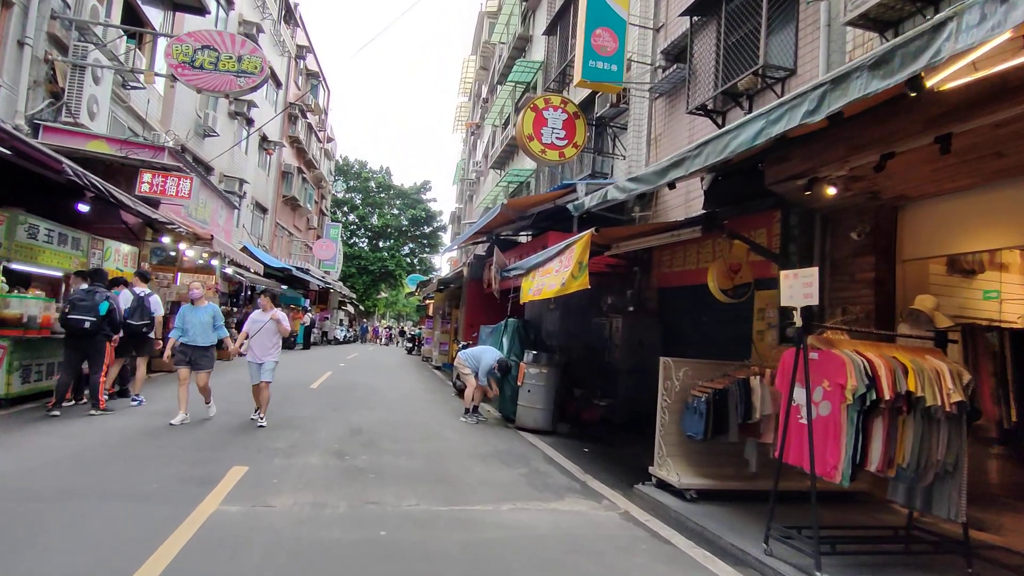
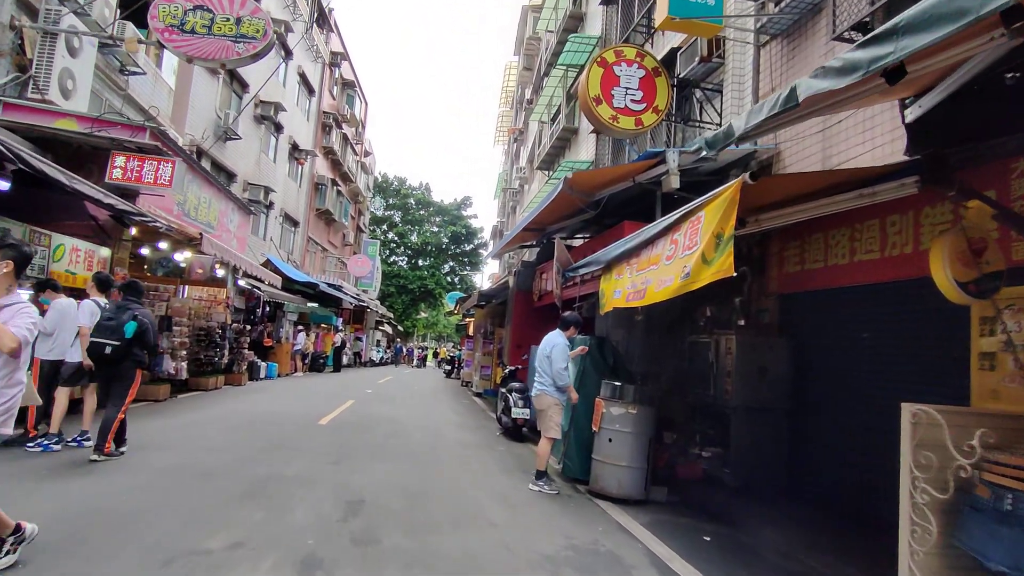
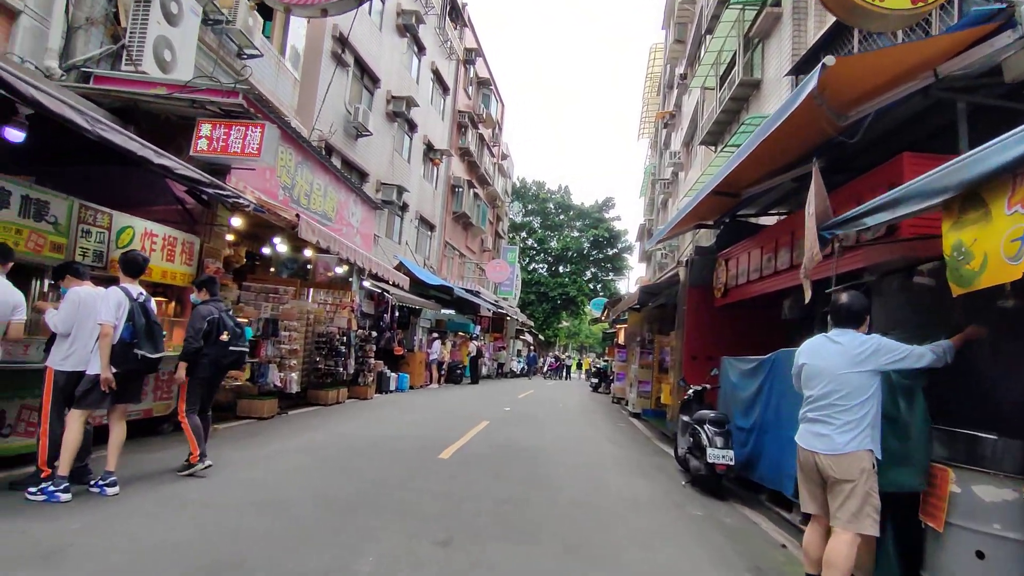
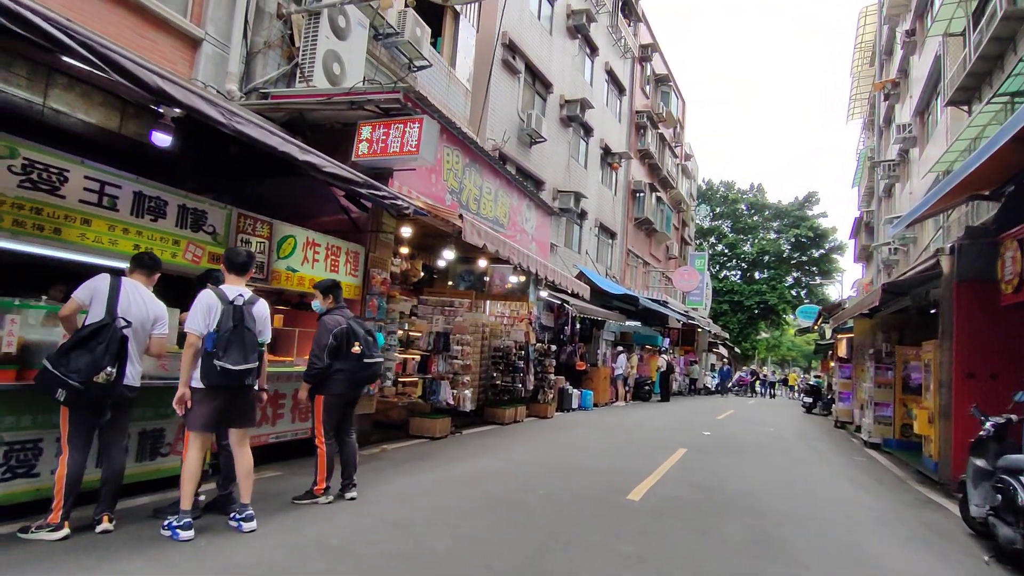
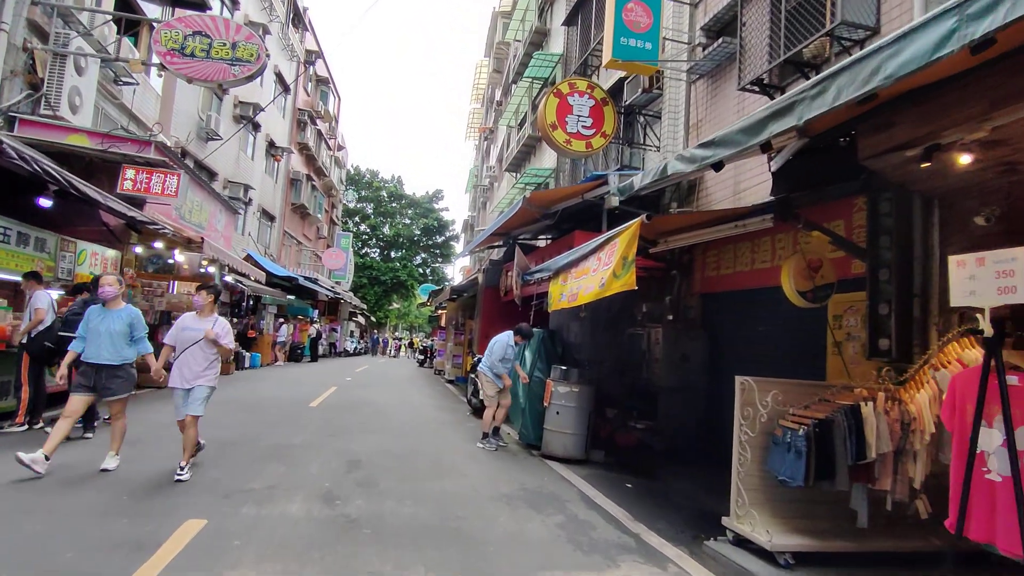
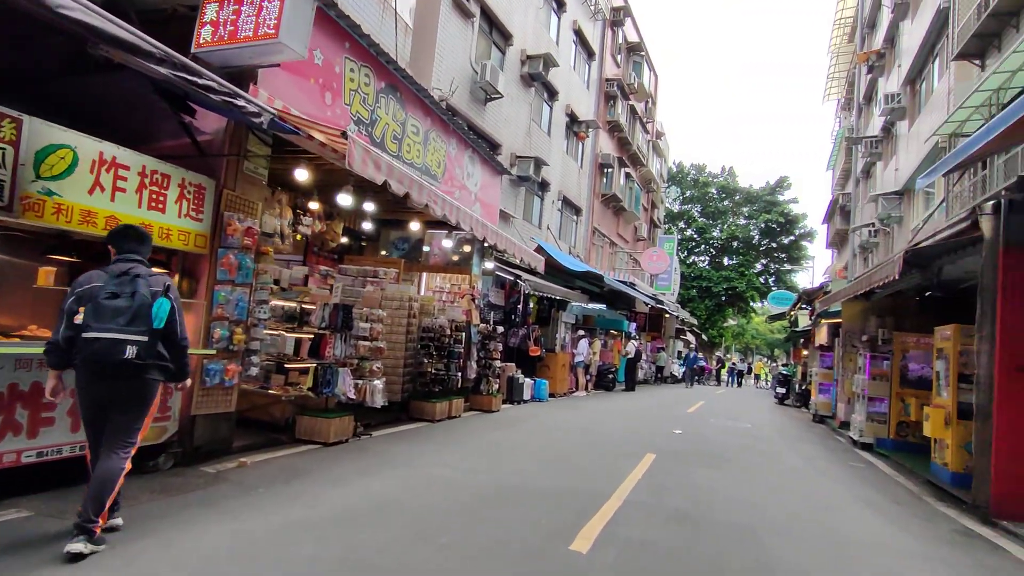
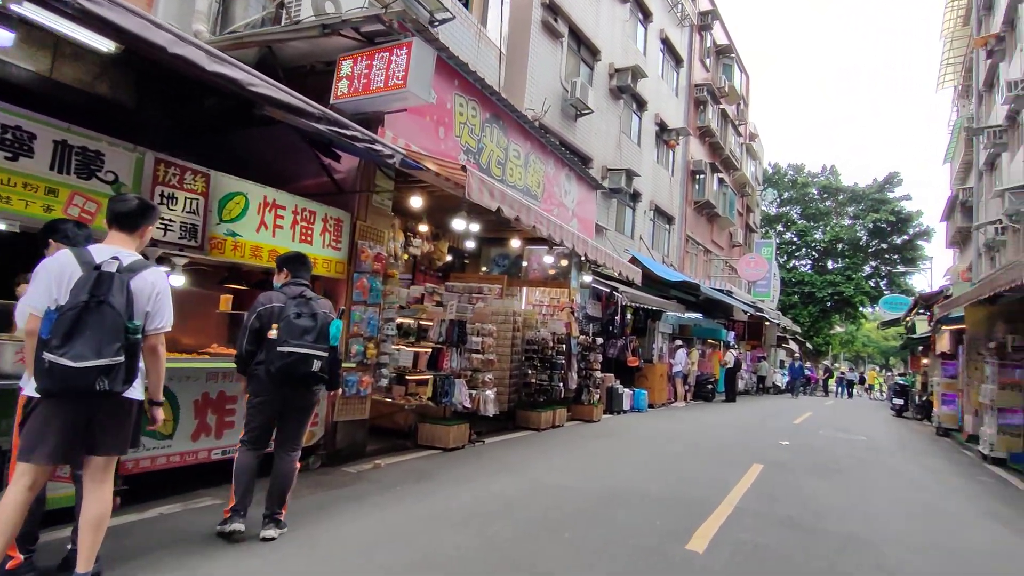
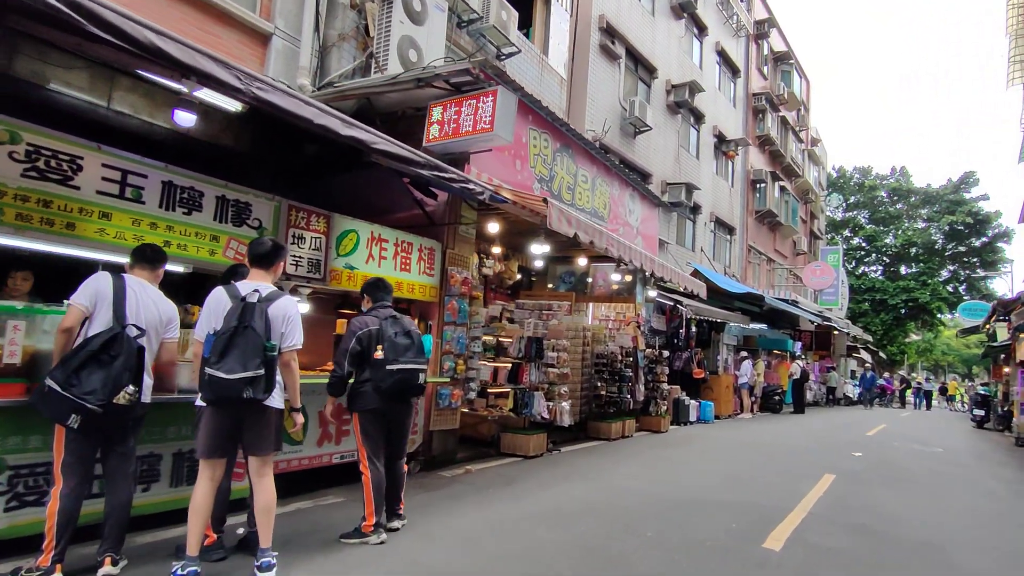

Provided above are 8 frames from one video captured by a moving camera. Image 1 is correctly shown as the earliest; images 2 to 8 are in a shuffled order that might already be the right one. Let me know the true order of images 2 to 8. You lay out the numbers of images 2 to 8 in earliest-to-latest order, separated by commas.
5, 2, 3, 4, 8, 7, 6
